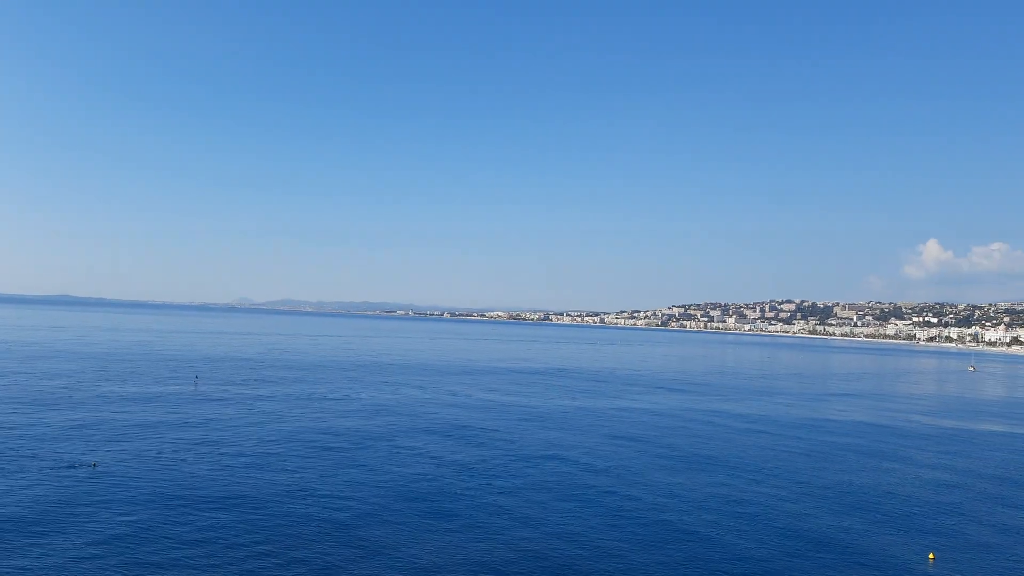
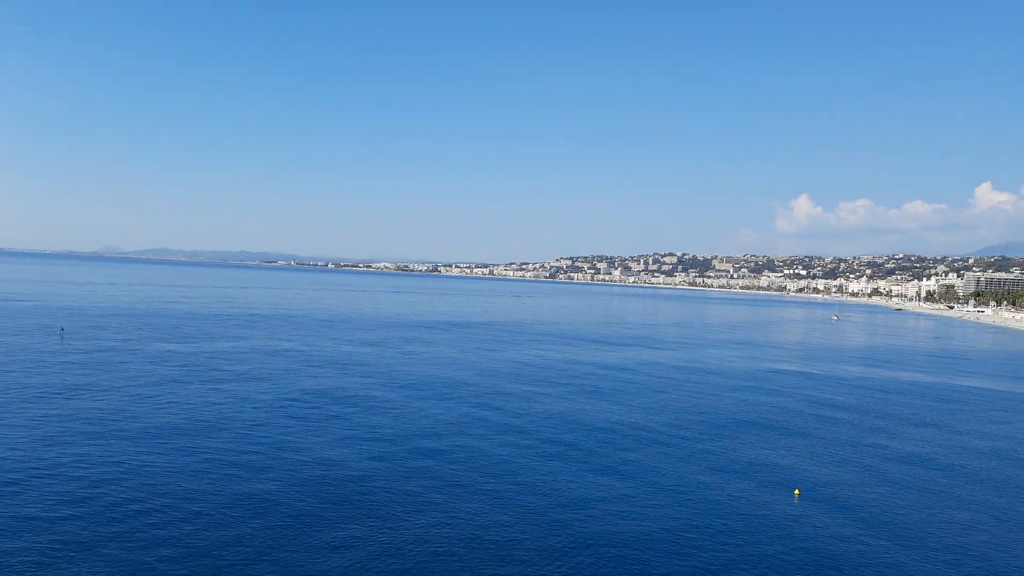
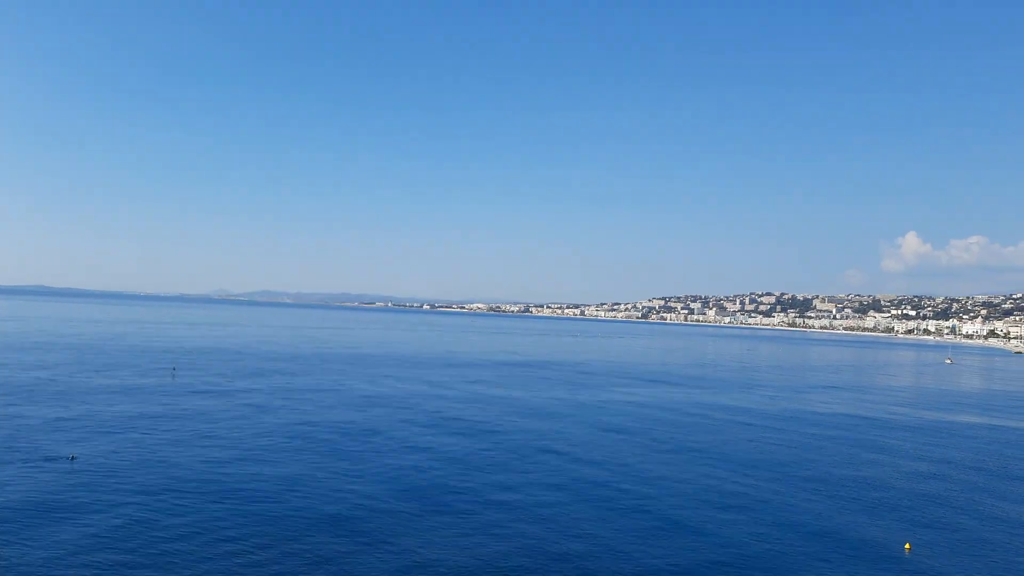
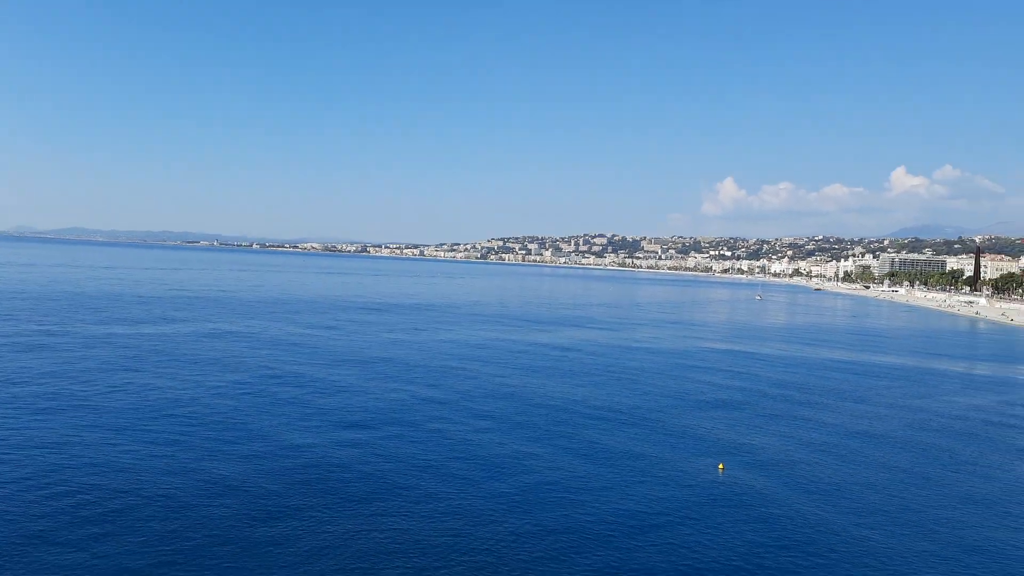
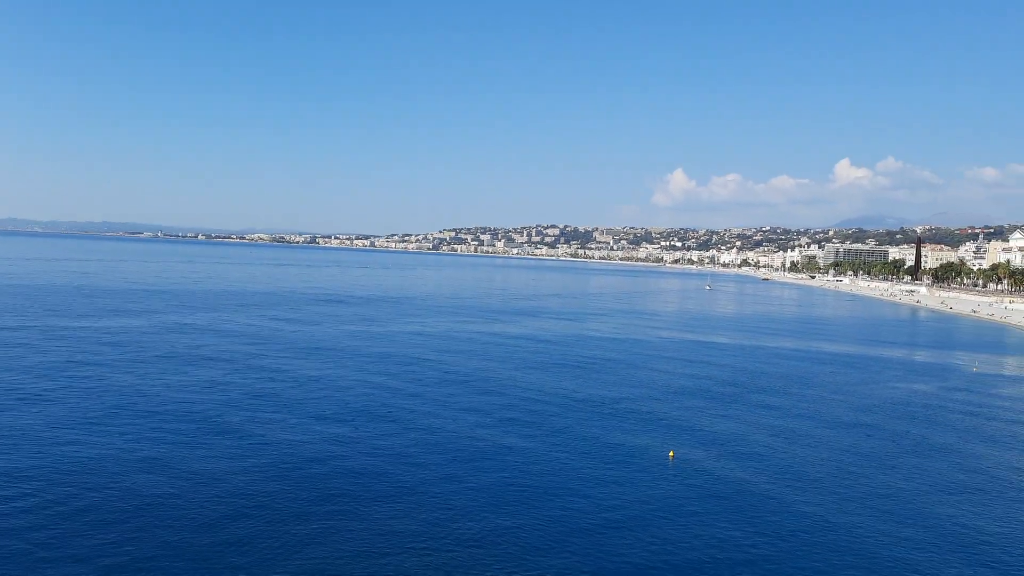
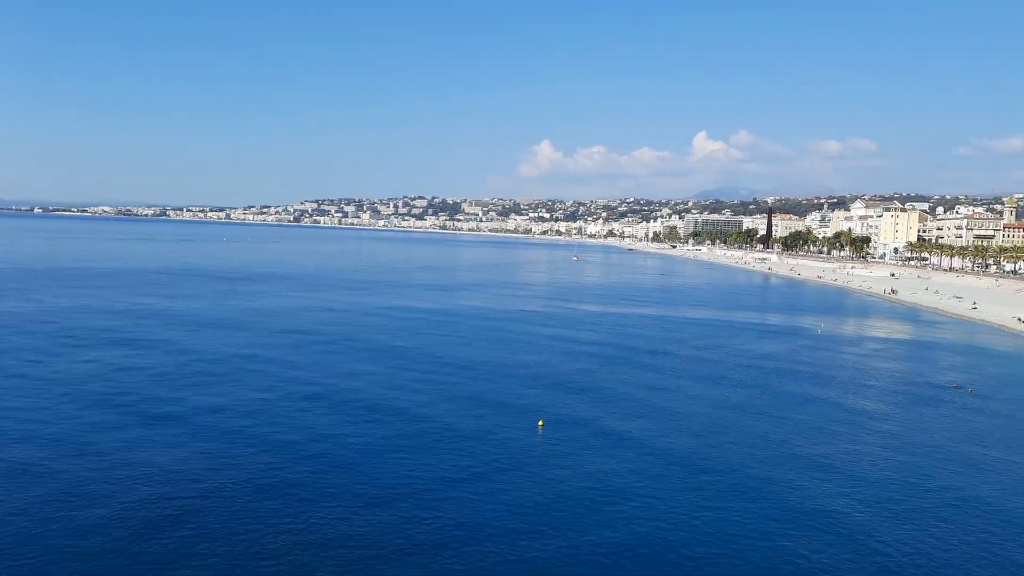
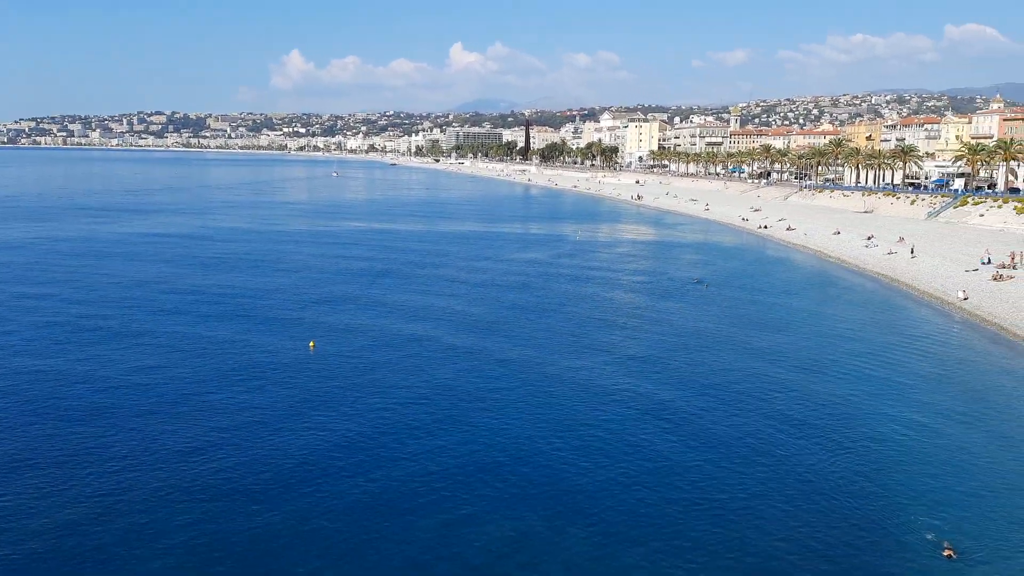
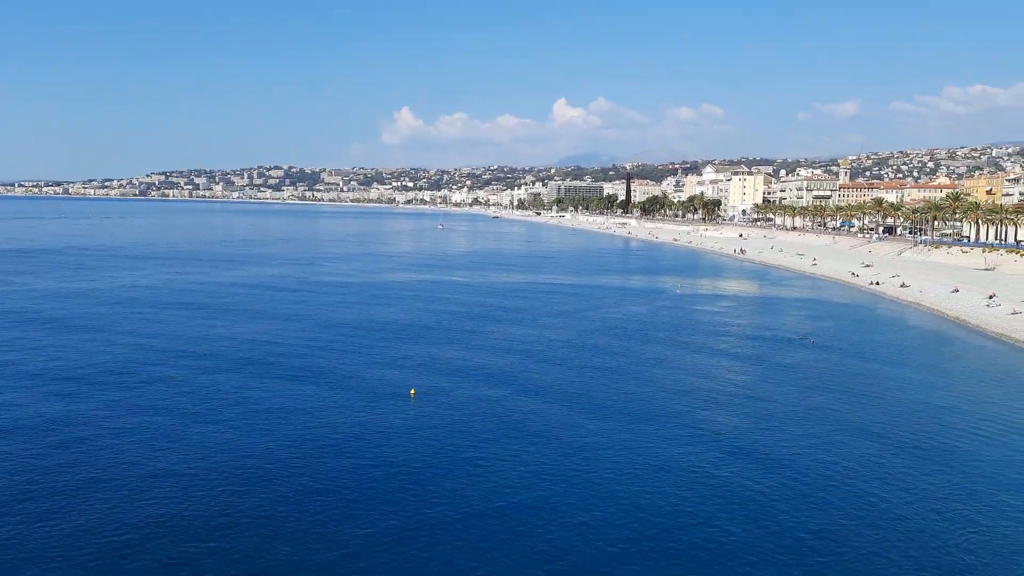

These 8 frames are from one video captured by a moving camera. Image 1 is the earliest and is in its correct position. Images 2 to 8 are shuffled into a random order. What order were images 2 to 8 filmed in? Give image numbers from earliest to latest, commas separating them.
3, 2, 4, 5, 6, 8, 7
